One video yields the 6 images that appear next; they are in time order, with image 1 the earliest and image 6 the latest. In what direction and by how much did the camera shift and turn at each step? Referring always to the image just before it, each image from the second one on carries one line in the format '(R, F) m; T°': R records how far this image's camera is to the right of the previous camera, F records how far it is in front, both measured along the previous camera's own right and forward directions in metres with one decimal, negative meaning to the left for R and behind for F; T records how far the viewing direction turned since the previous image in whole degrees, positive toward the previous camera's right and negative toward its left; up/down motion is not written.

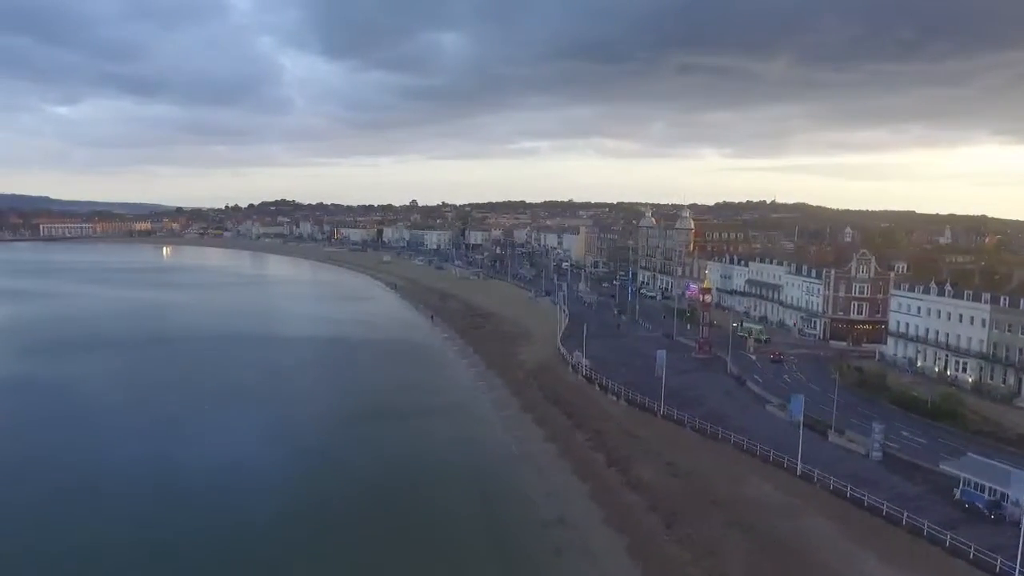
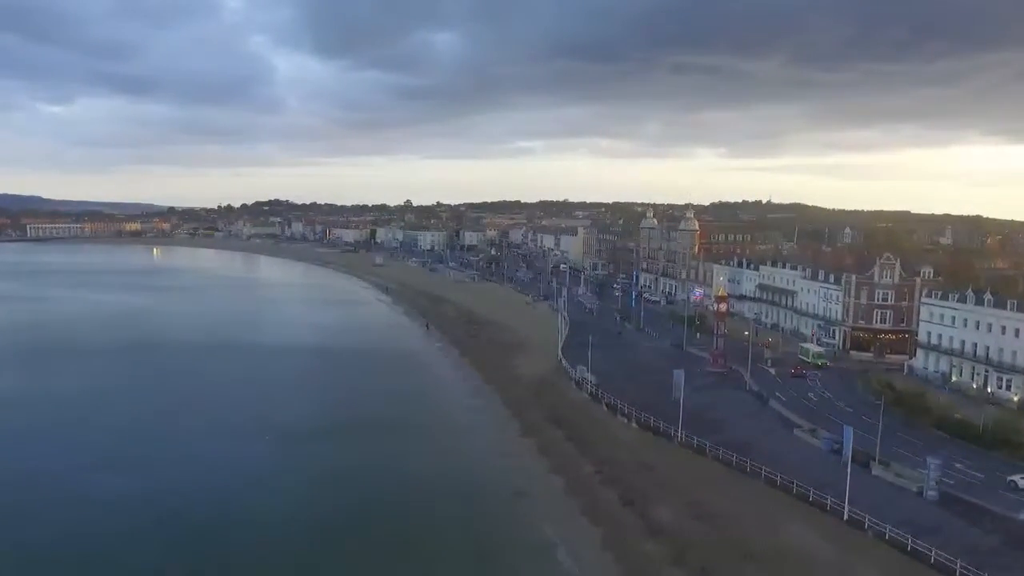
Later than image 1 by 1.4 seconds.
(-0.1, +2.8) m; 0°
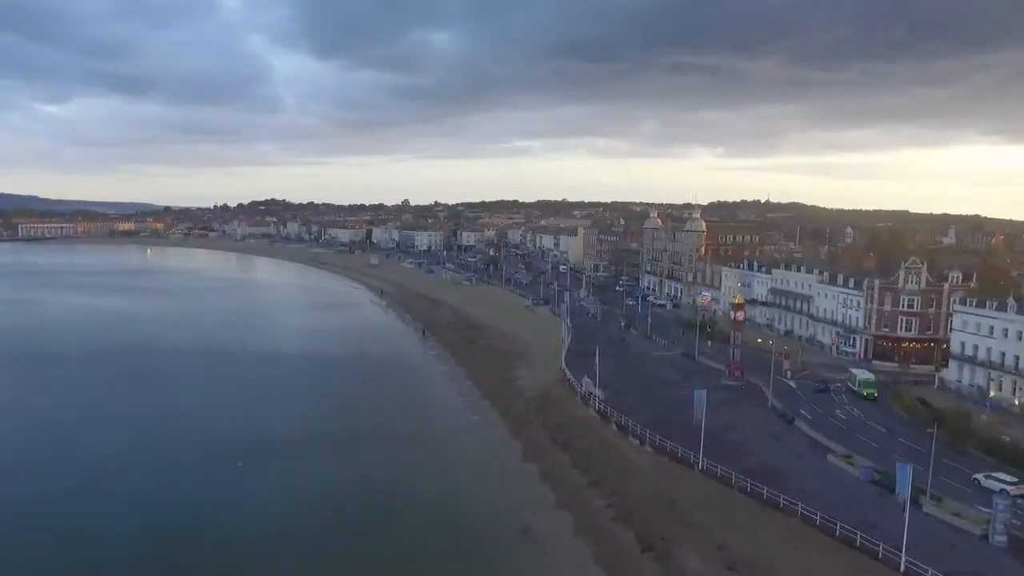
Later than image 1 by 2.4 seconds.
(-0.1, +2.4) m; 0°
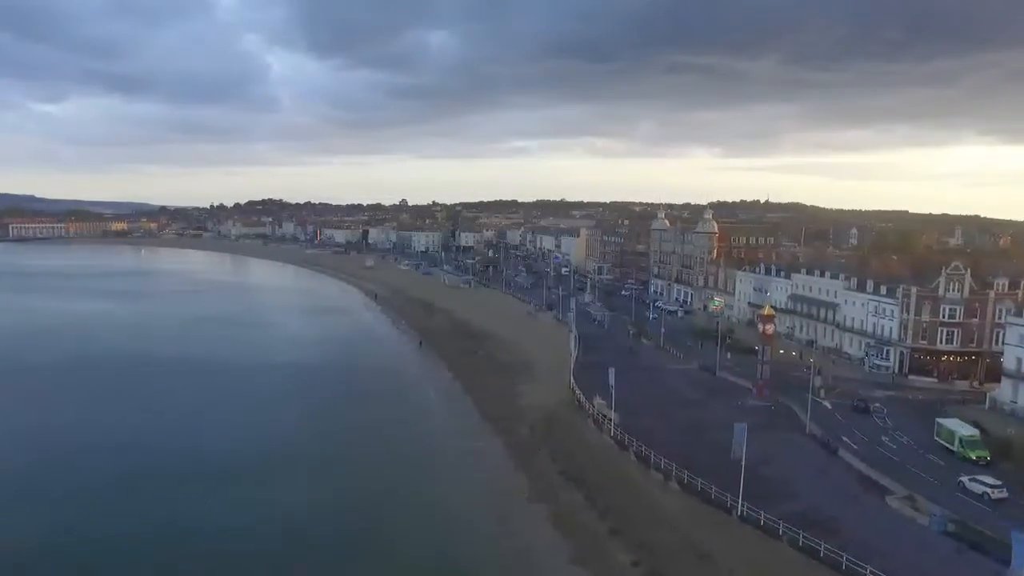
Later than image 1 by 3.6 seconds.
(-0.2, +3.0) m; 0°
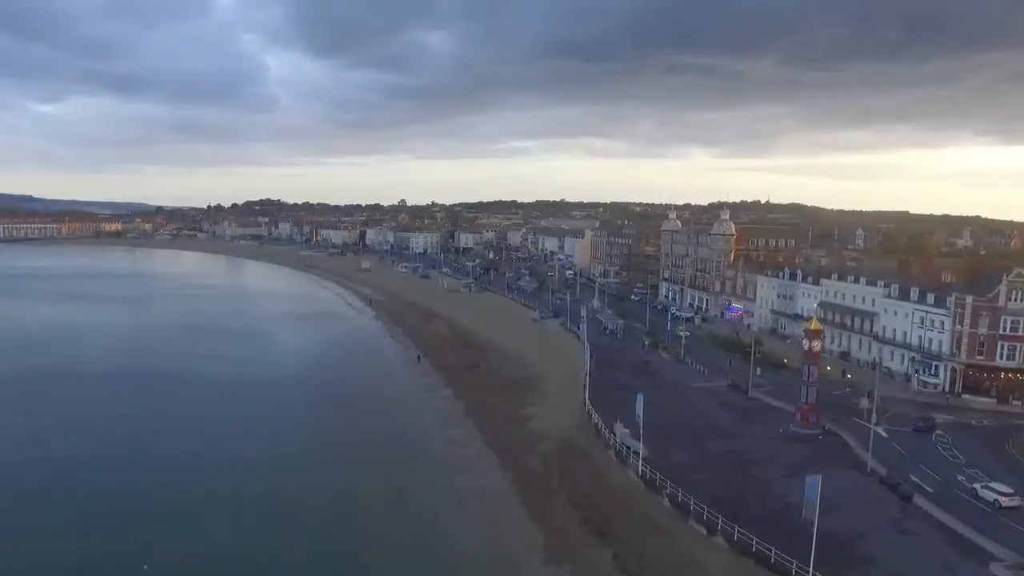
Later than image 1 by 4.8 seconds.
(-0.3, +3.4) m; 0°
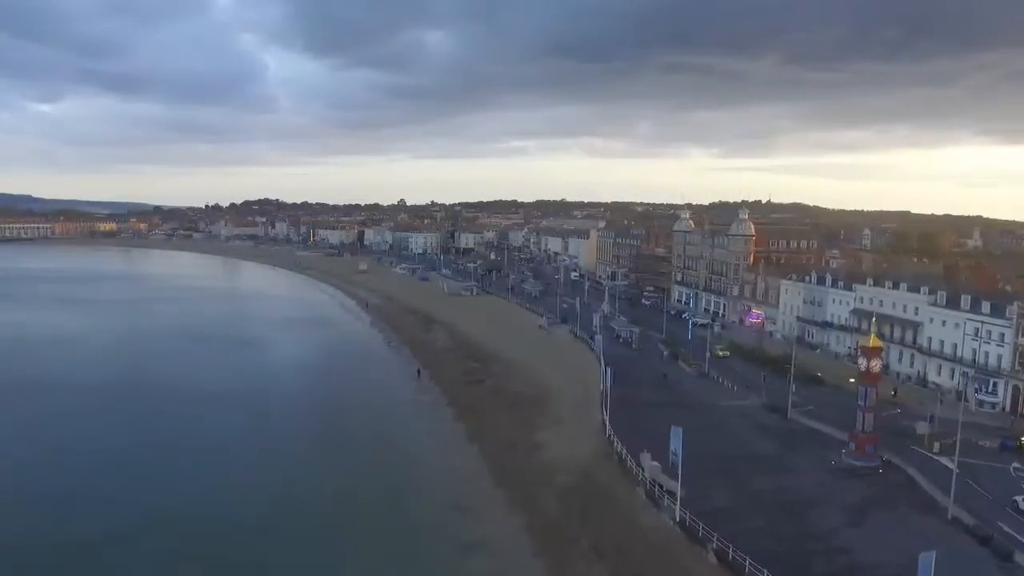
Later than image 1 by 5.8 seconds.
(-0.3, +3.1) m; 0°
